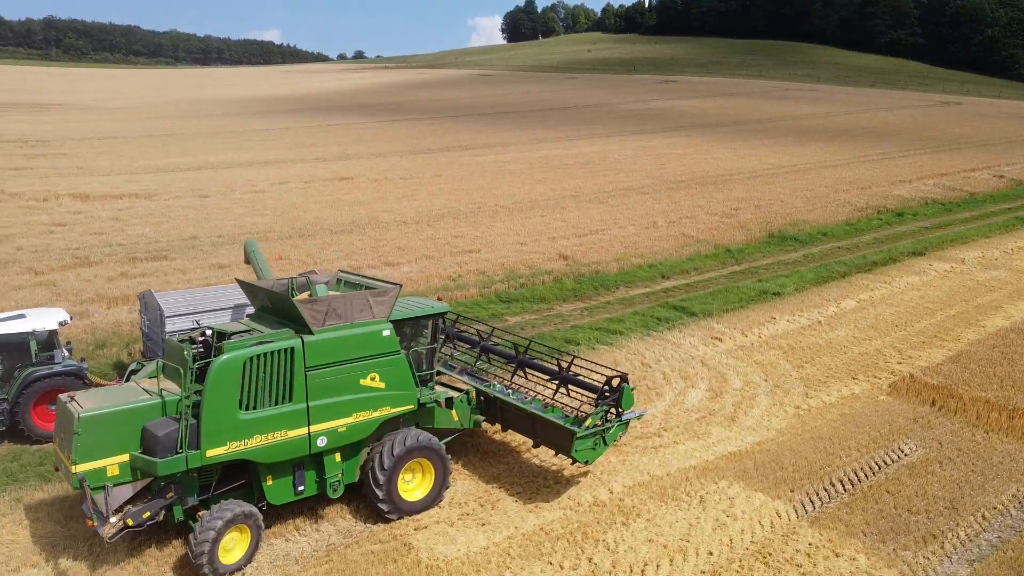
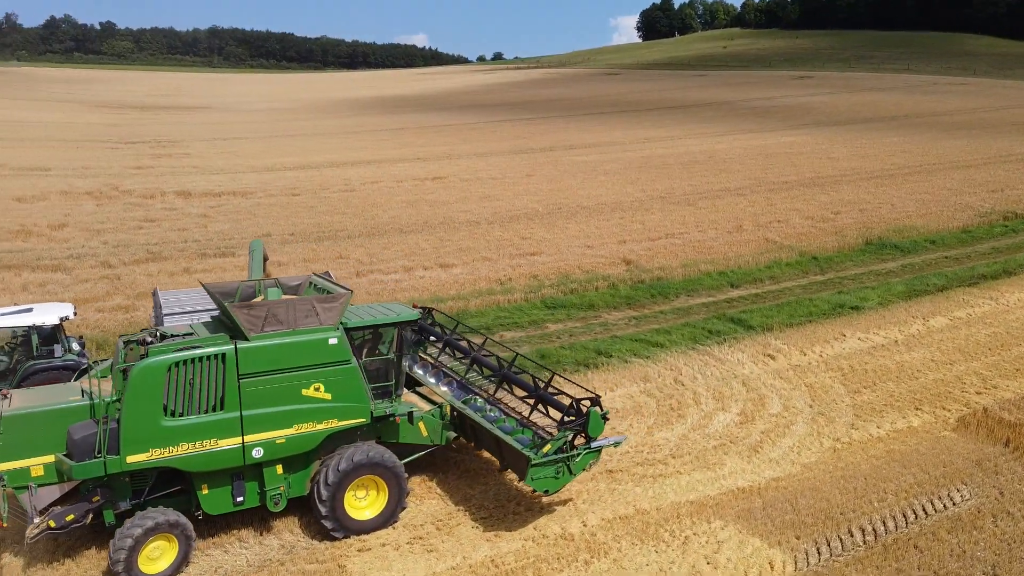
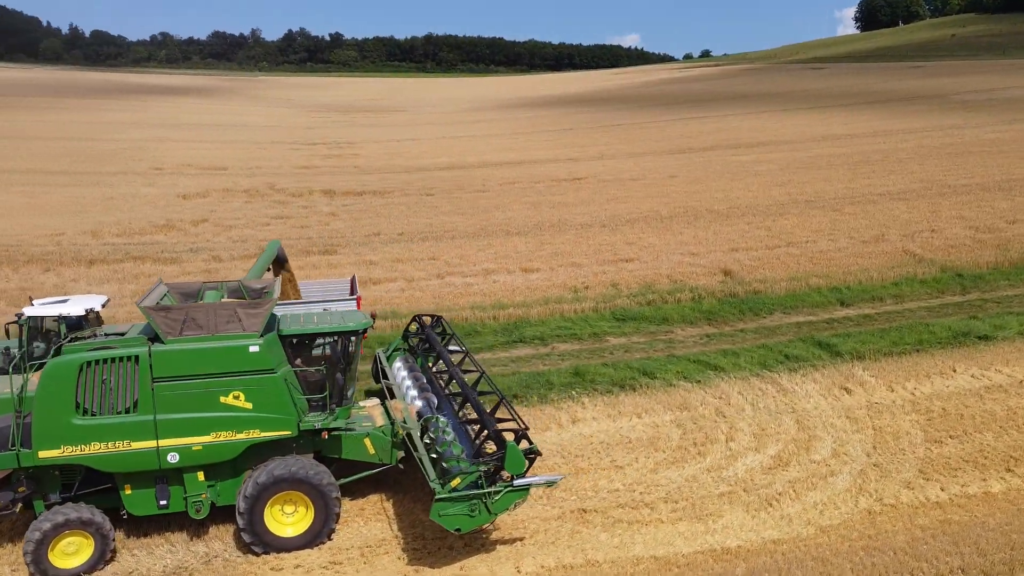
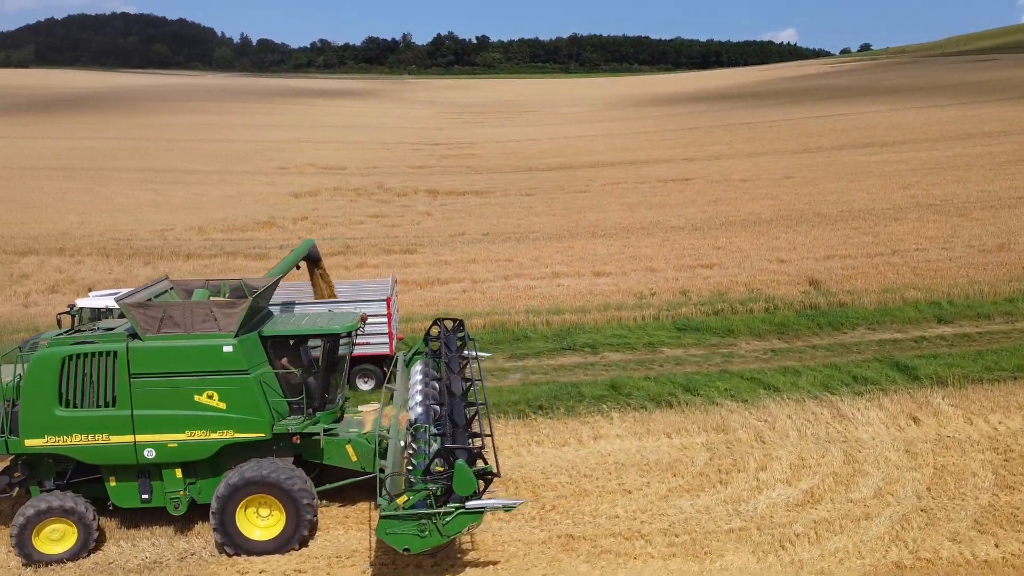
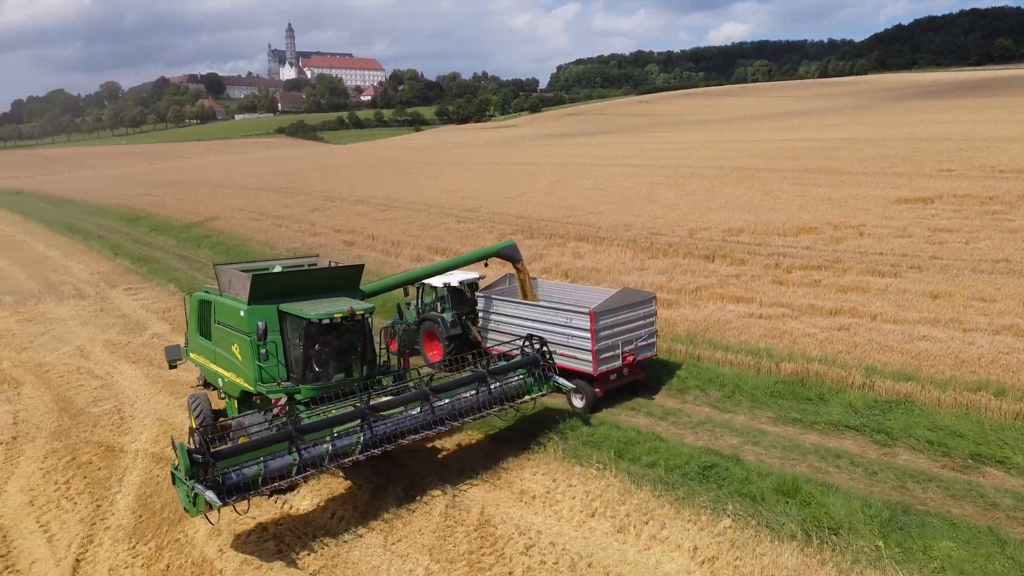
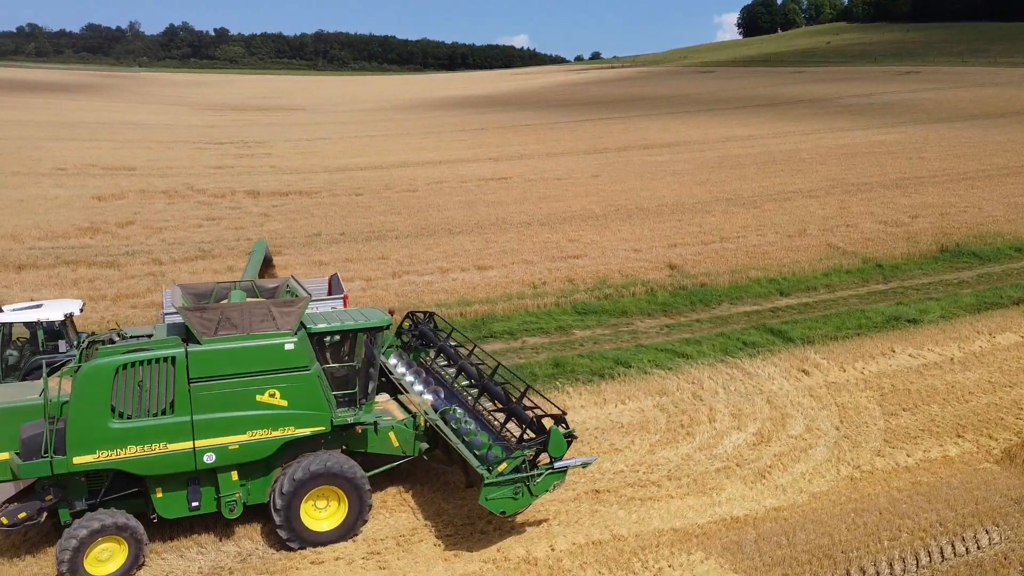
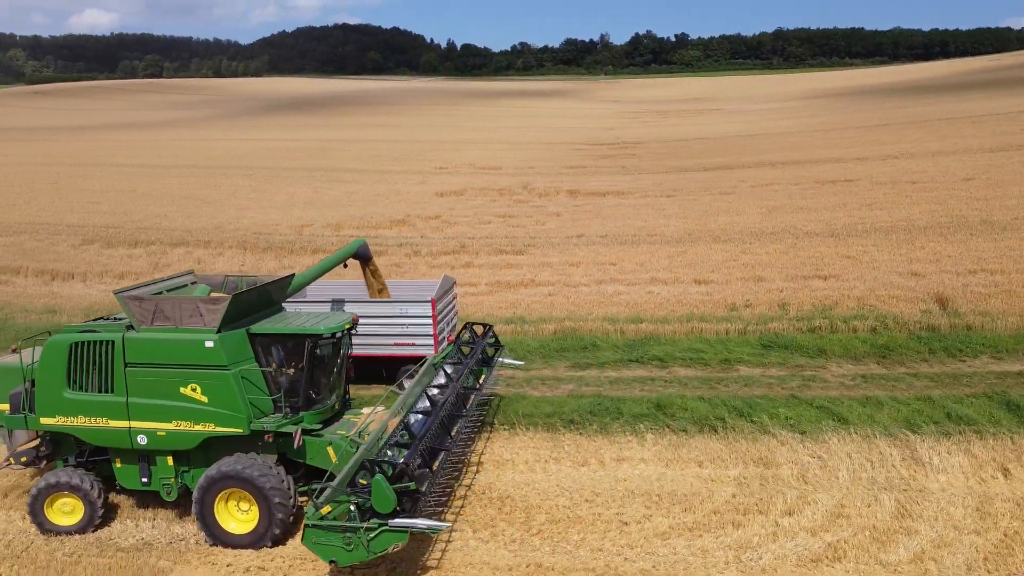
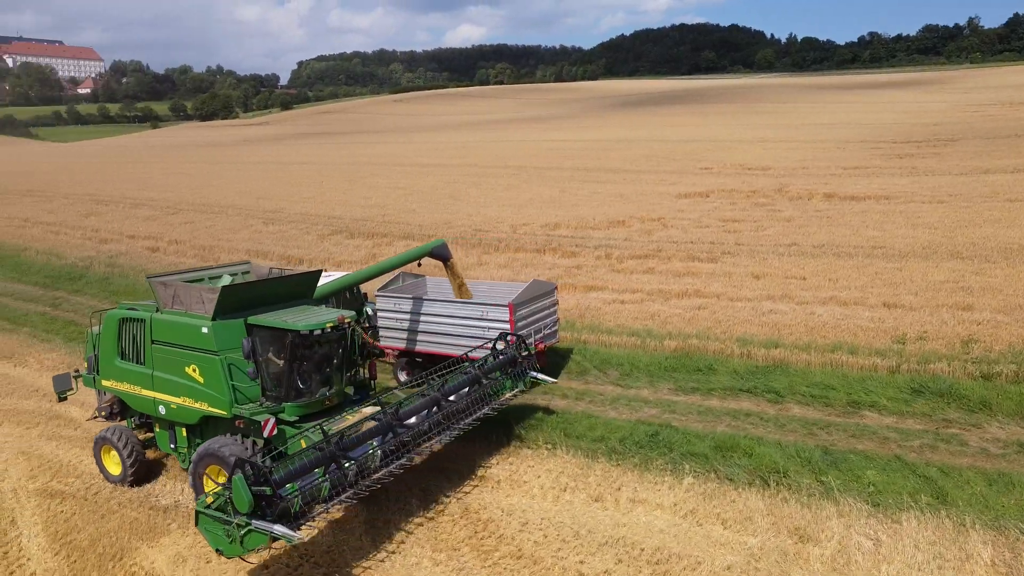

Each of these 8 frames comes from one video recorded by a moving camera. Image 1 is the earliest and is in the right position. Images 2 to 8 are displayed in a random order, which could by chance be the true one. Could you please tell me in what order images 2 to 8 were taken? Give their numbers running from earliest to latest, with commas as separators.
2, 6, 3, 4, 7, 8, 5
